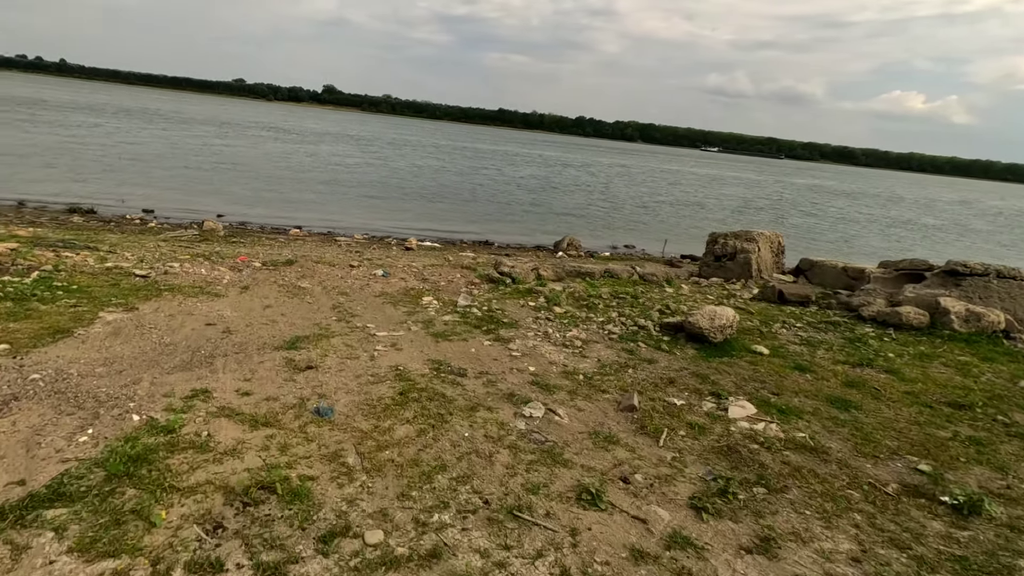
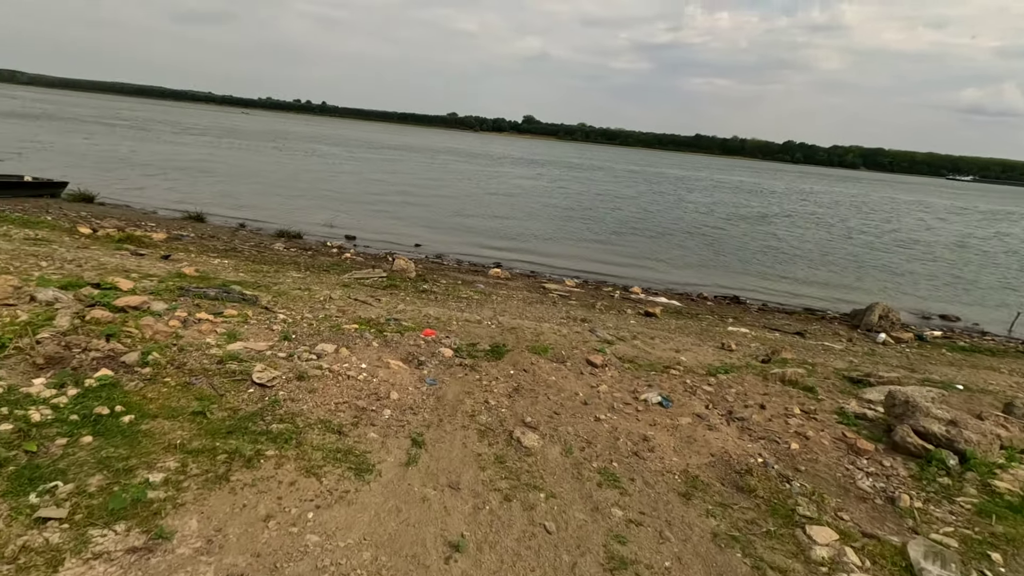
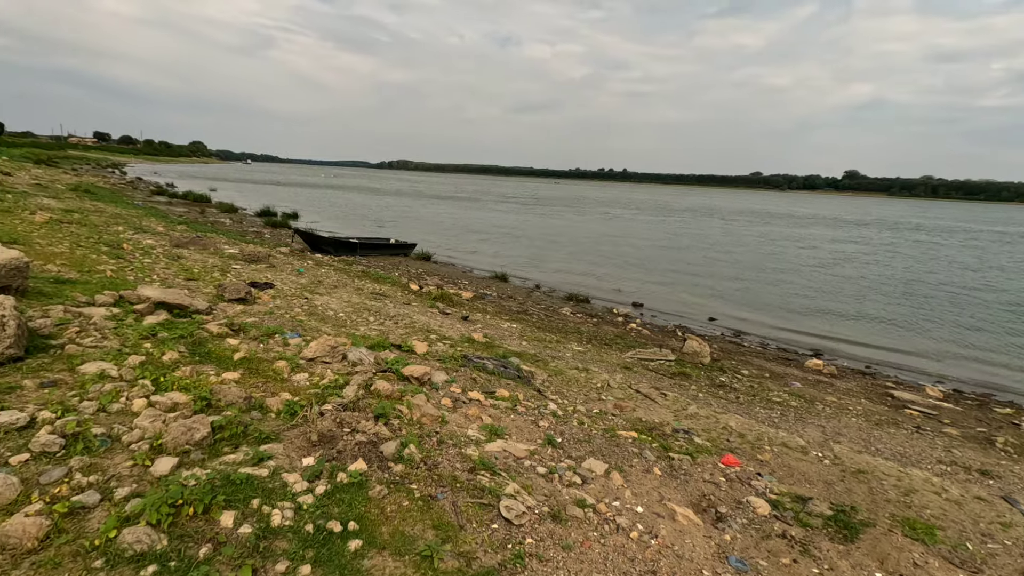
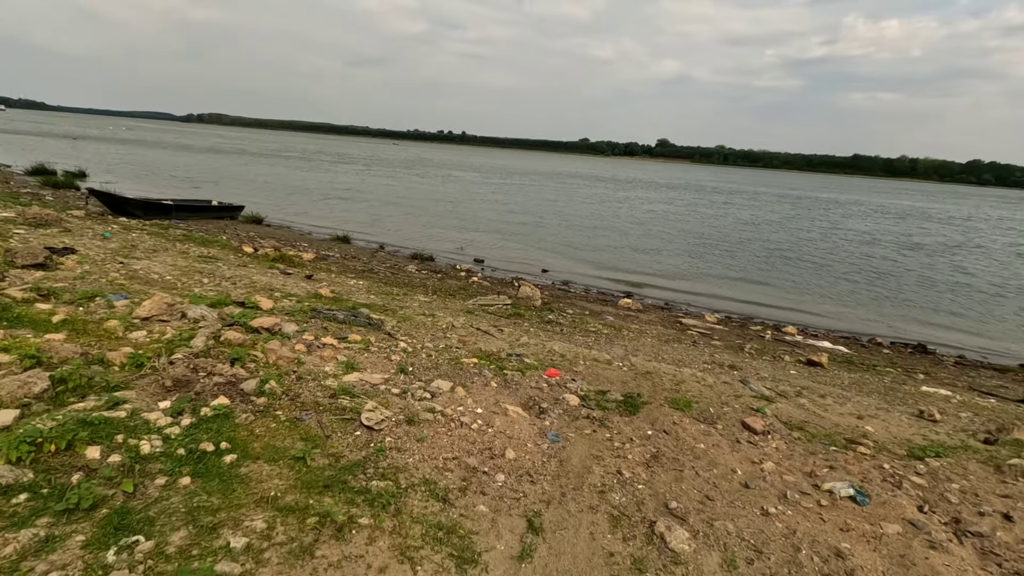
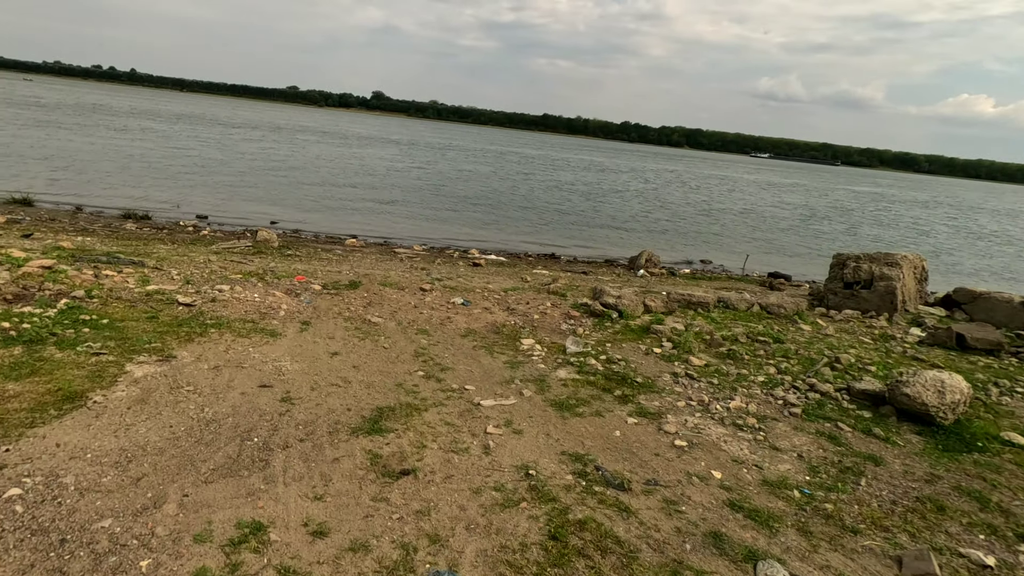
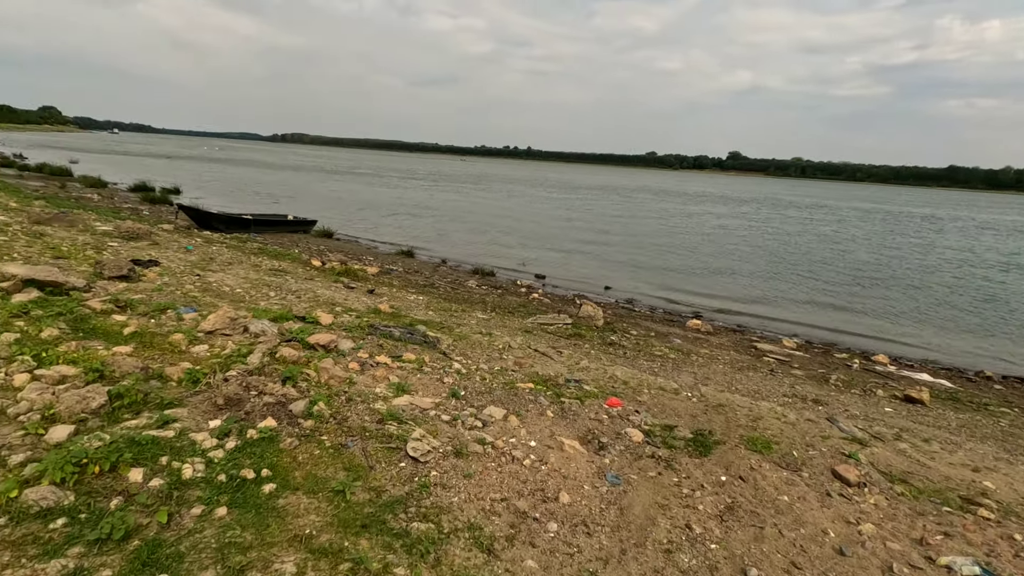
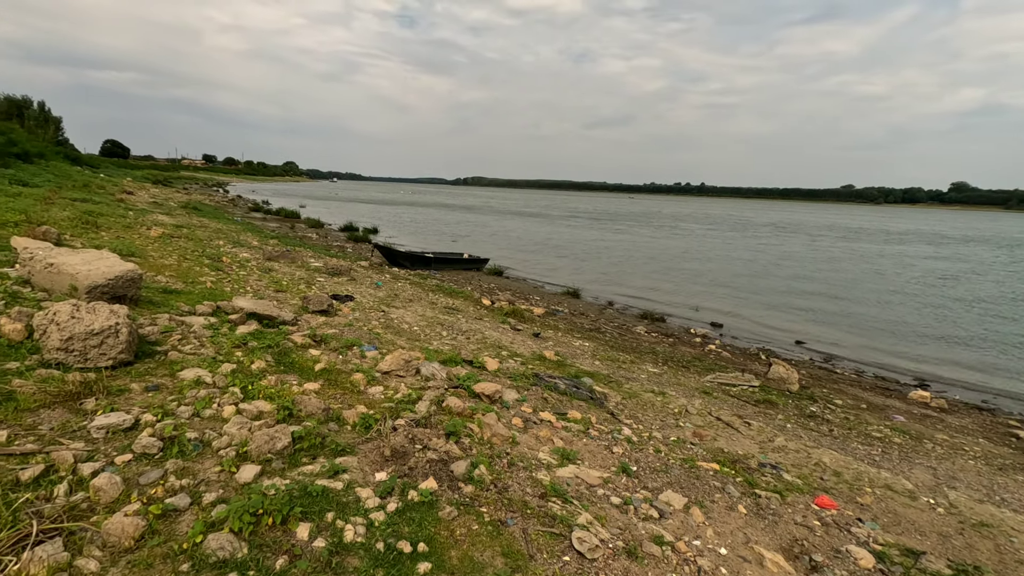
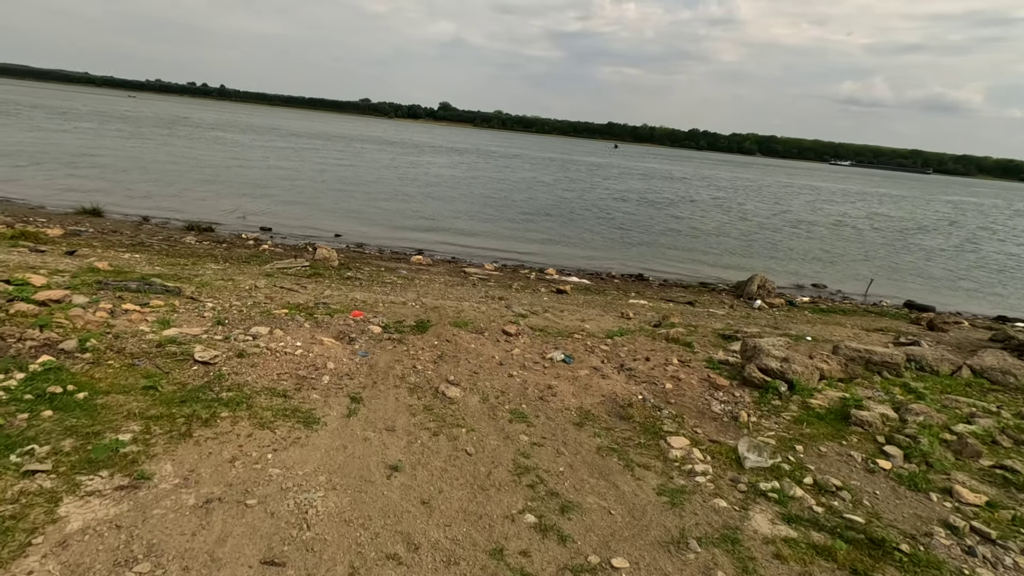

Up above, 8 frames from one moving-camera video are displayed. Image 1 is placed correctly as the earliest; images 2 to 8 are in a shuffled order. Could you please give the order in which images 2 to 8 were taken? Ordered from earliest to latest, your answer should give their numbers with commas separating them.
5, 8, 2, 4, 6, 3, 7
